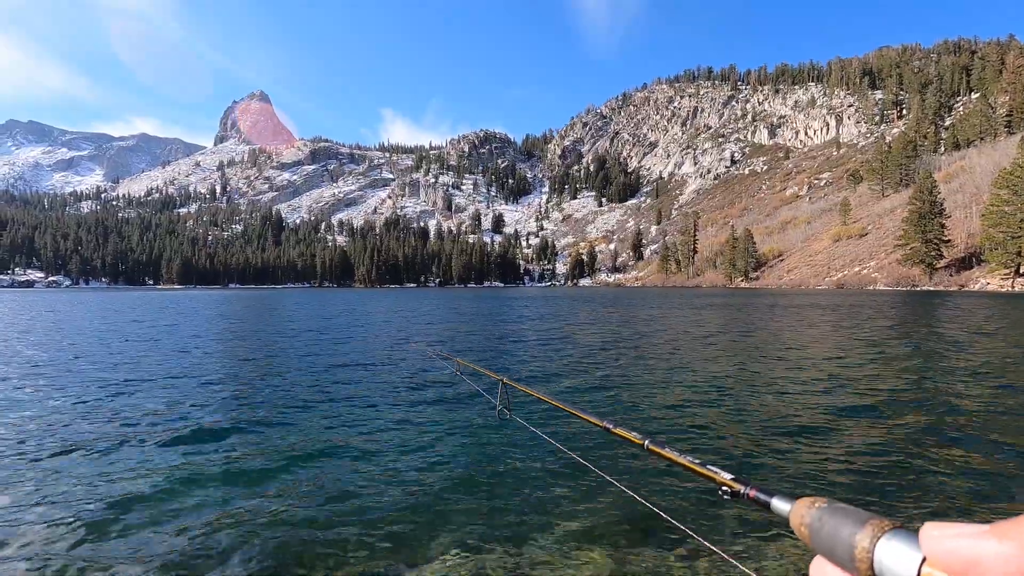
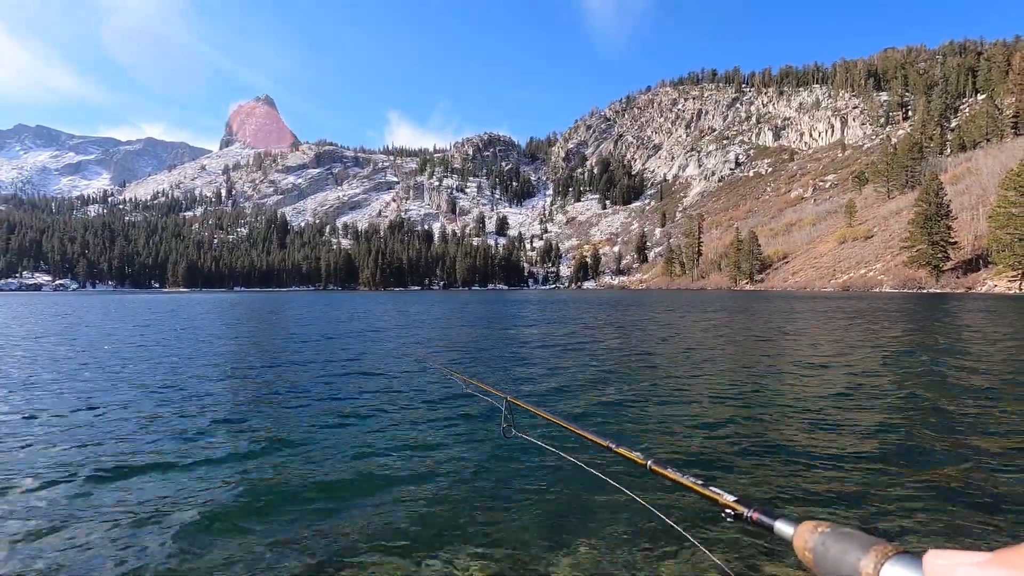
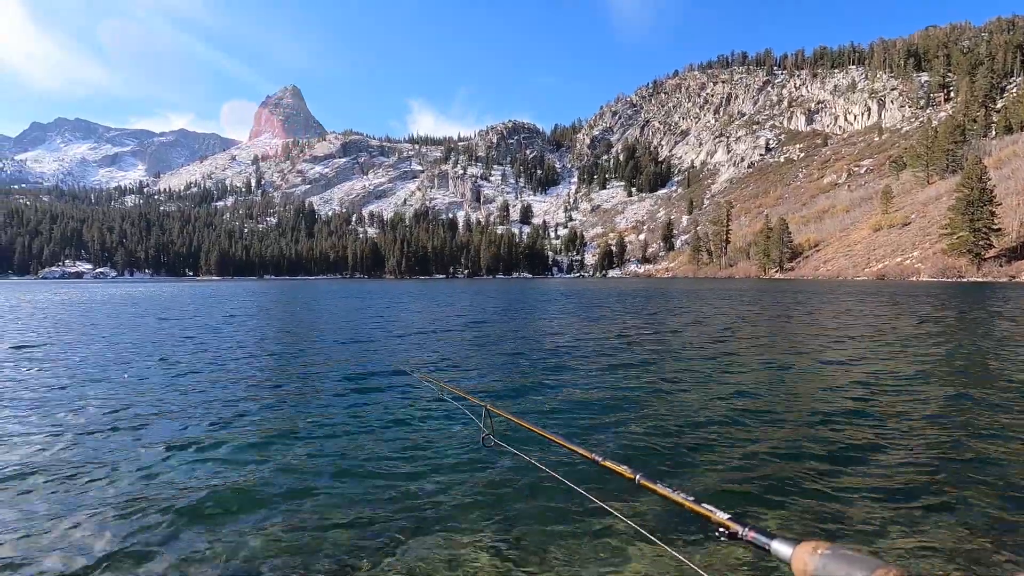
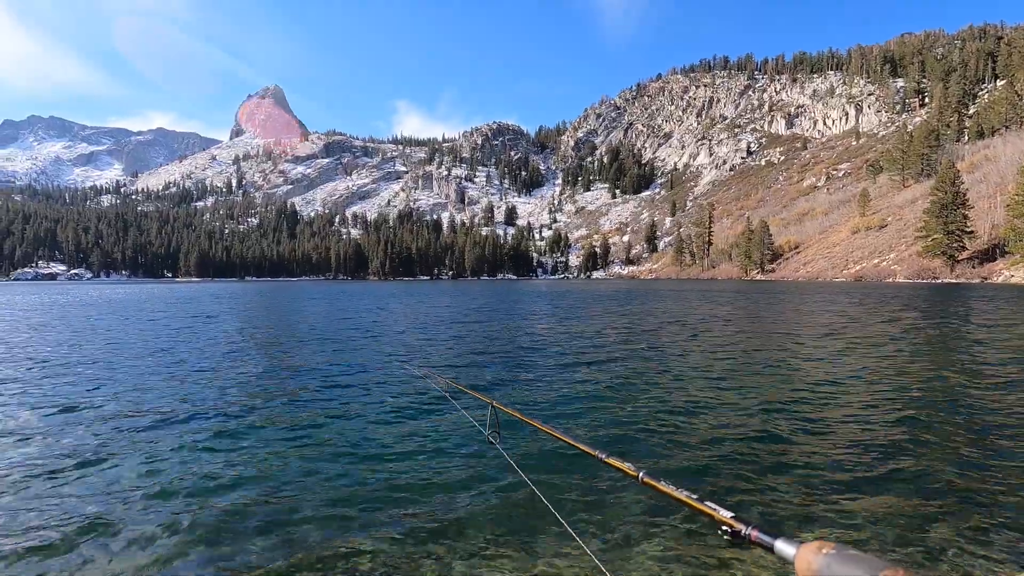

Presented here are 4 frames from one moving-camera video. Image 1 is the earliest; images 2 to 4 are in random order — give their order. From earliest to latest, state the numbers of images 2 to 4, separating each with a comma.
2, 4, 3
